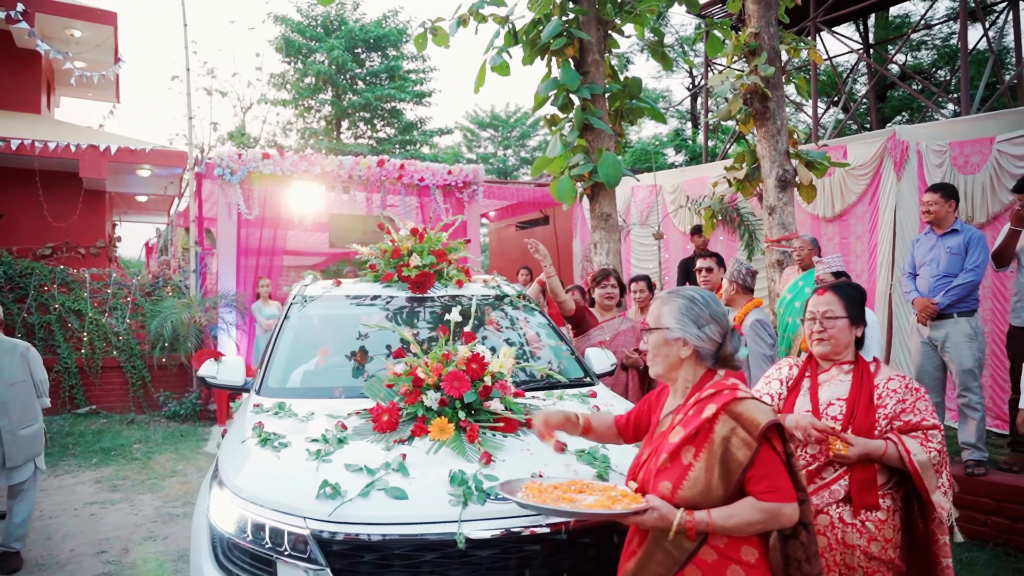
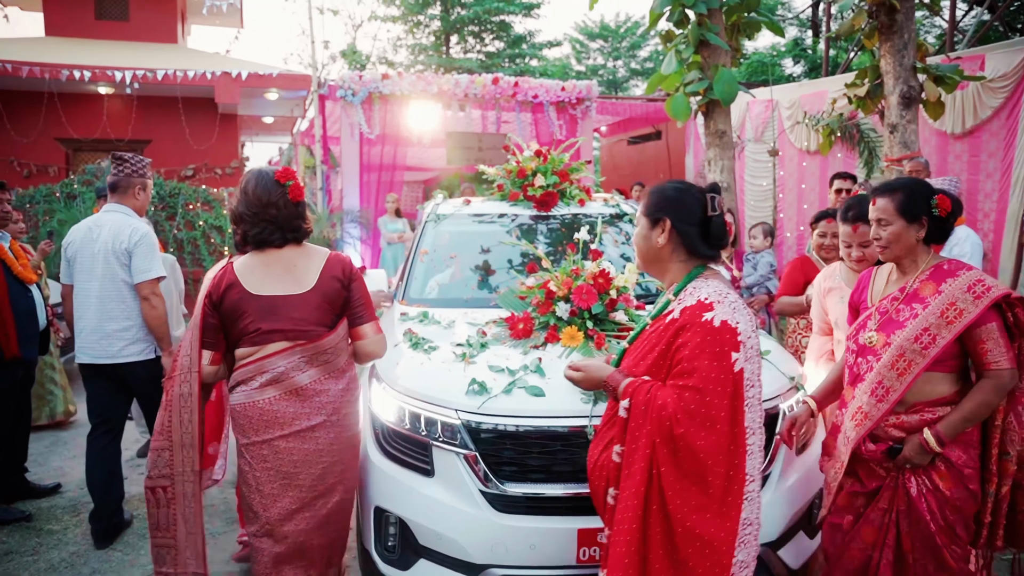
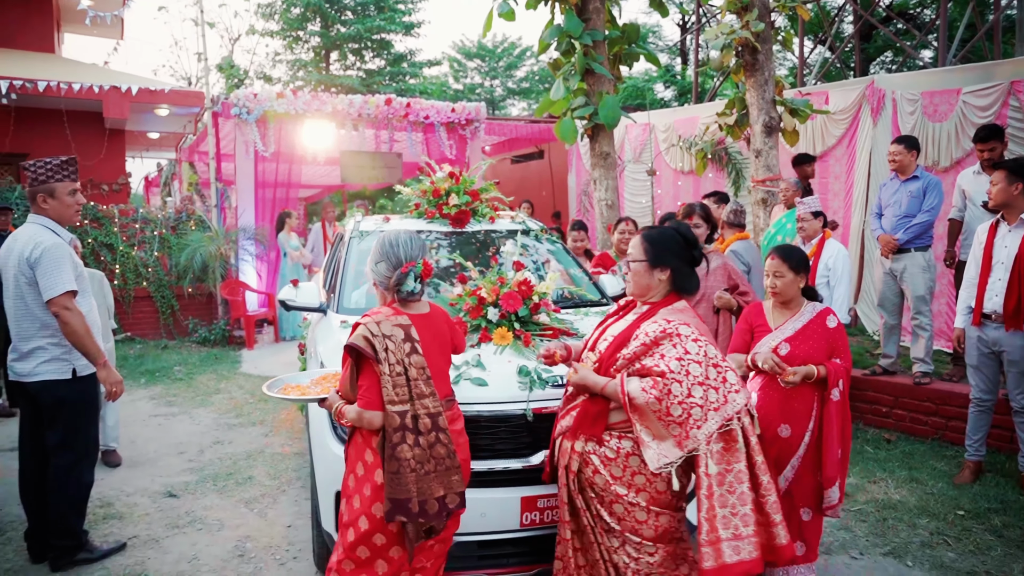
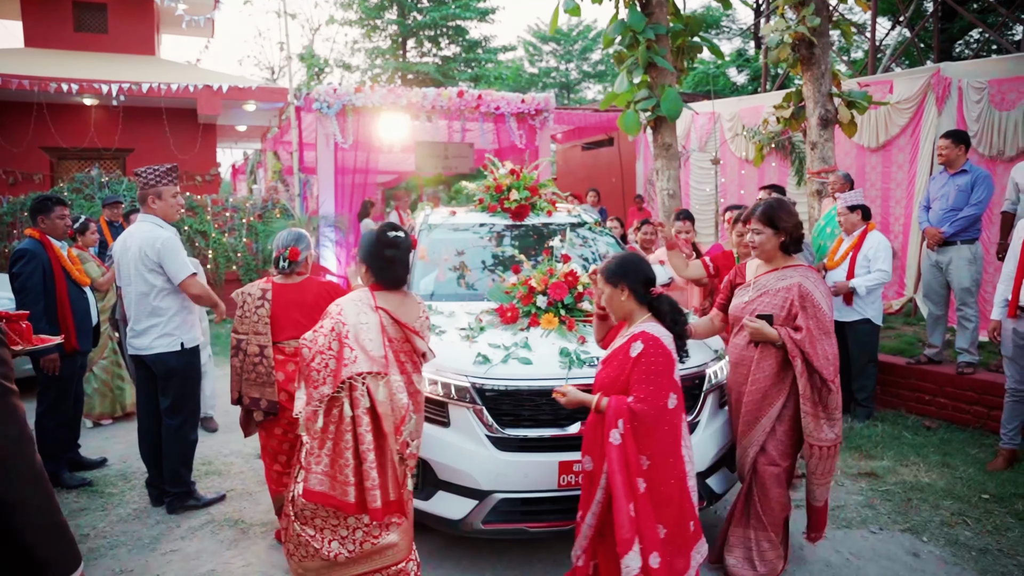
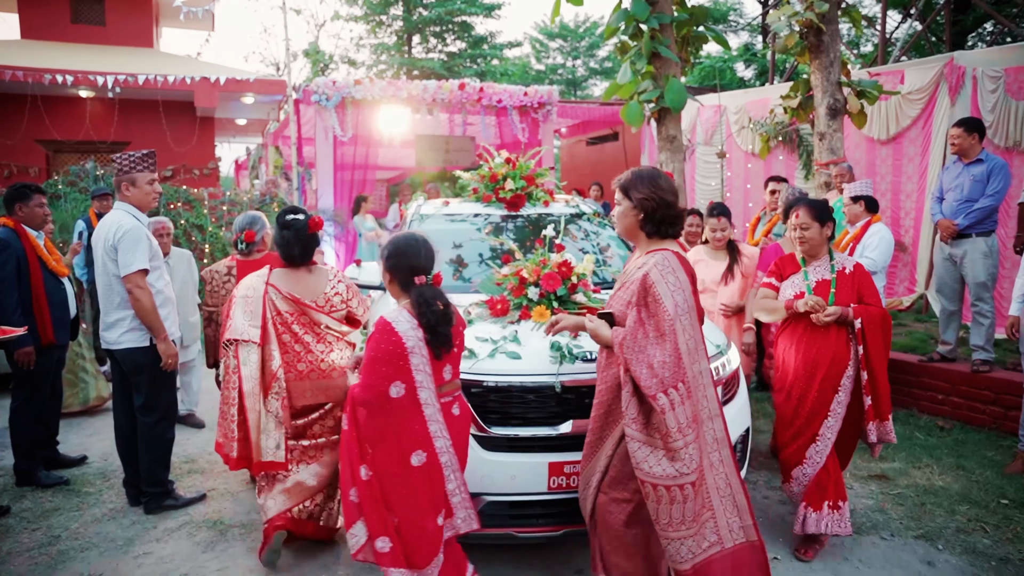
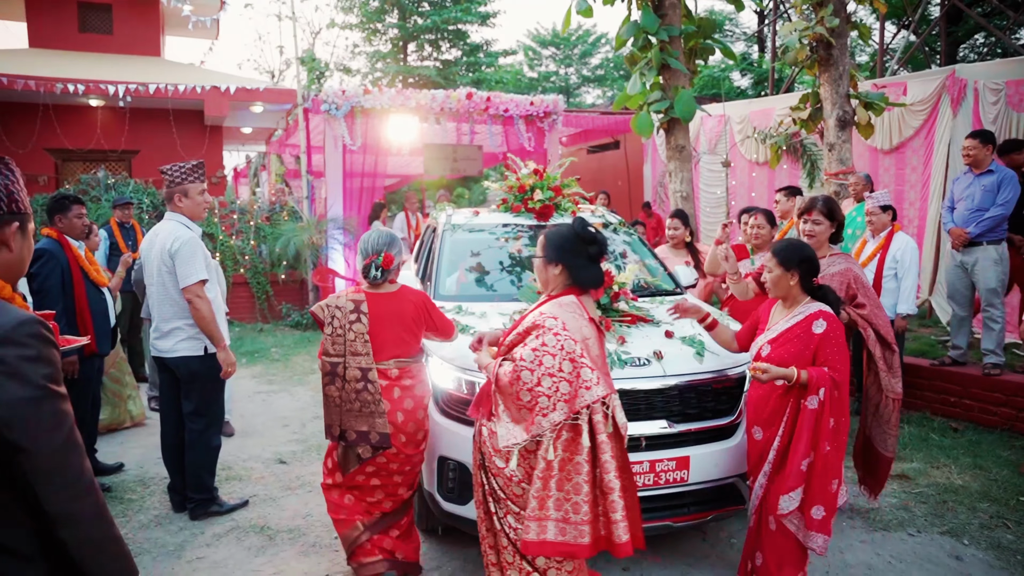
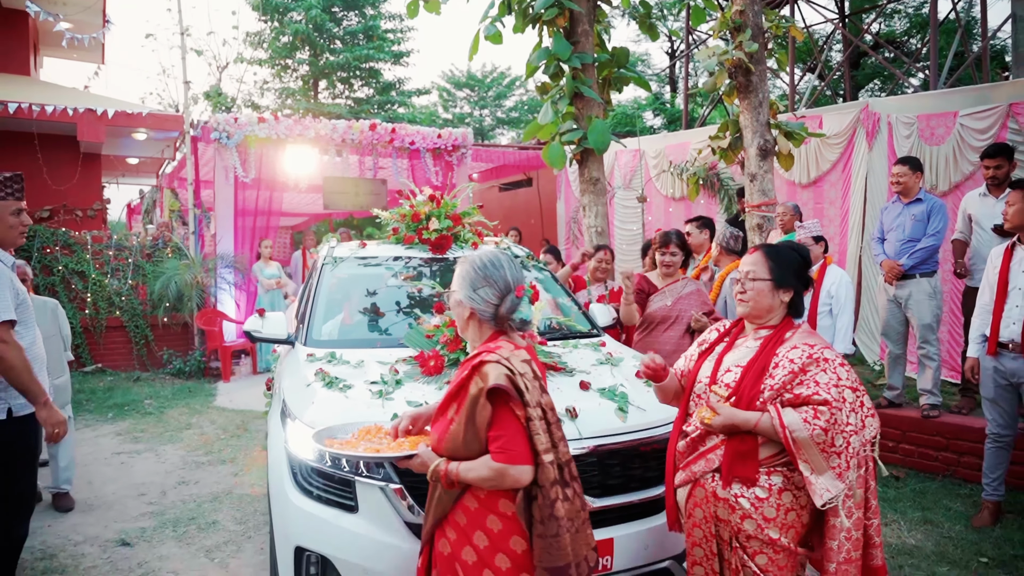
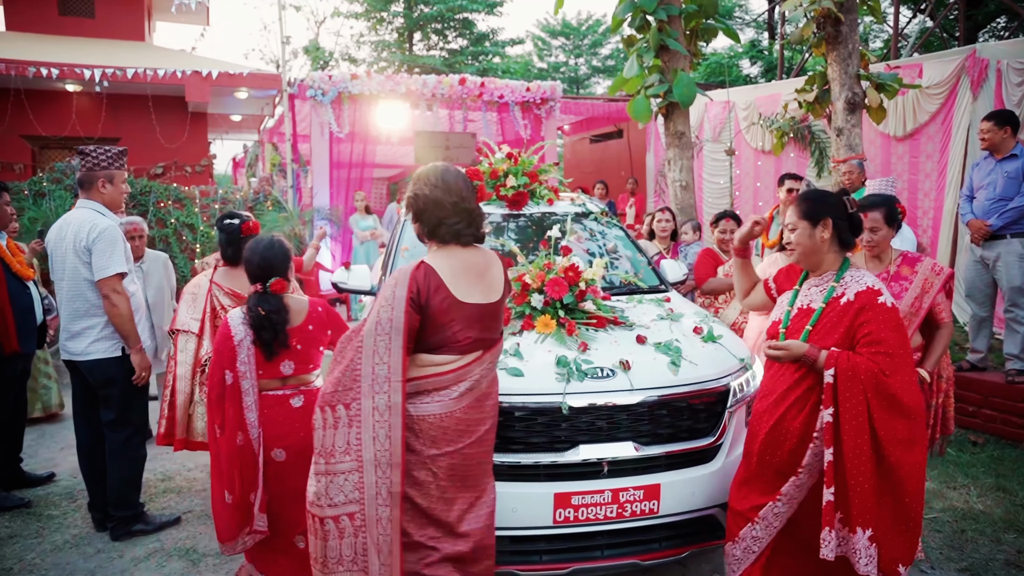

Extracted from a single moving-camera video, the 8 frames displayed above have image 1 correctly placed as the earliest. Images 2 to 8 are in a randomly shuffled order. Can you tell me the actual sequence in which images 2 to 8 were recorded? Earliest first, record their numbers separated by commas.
7, 3, 6, 4, 5, 8, 2
